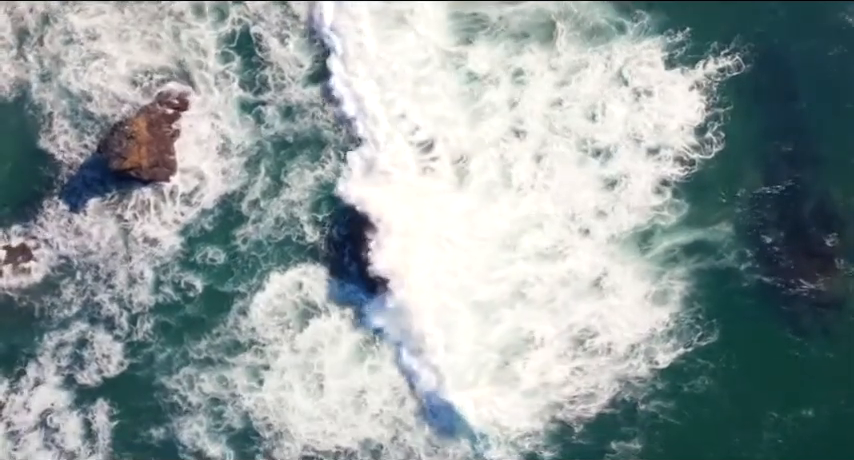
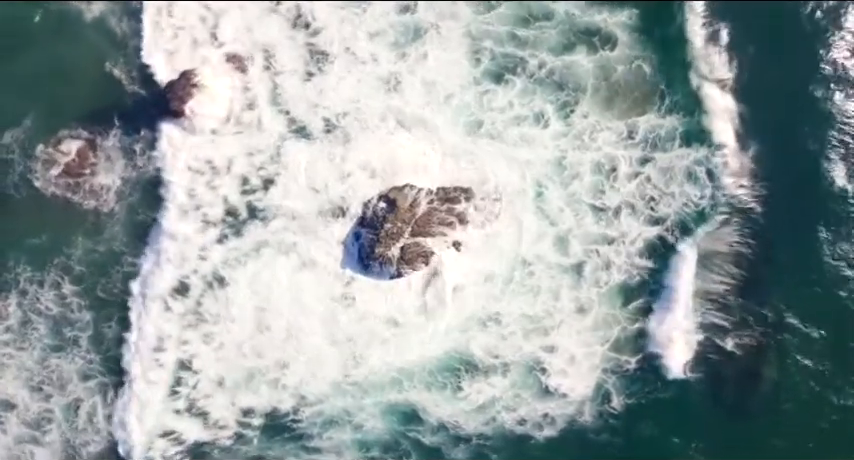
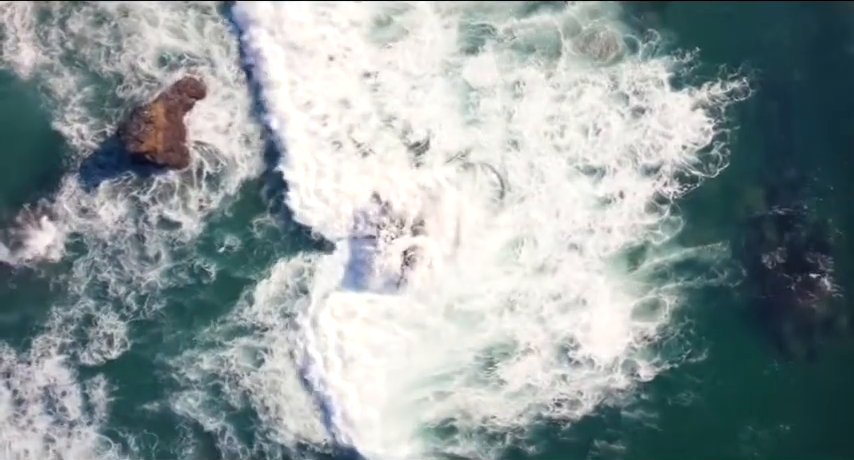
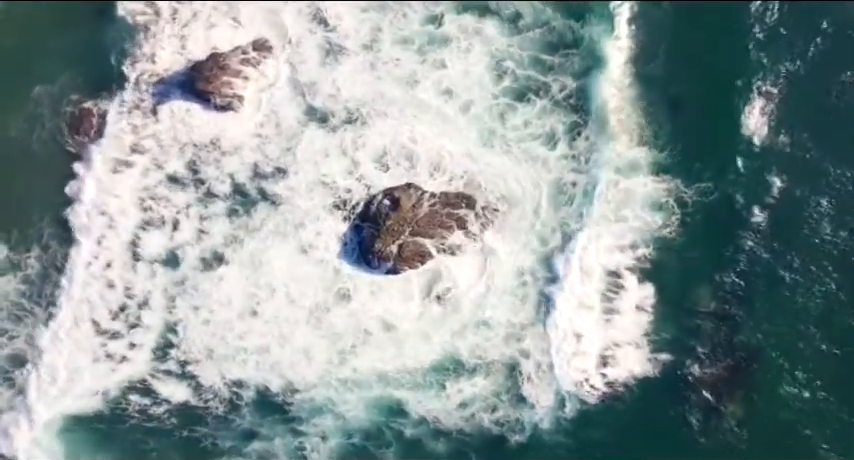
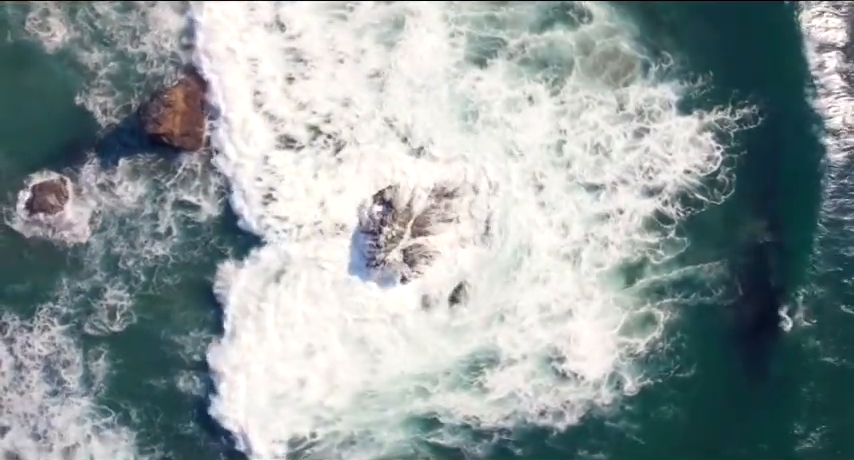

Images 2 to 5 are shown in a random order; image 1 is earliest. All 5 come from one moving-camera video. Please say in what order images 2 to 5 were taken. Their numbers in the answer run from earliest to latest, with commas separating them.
3, 5, 2, 4
